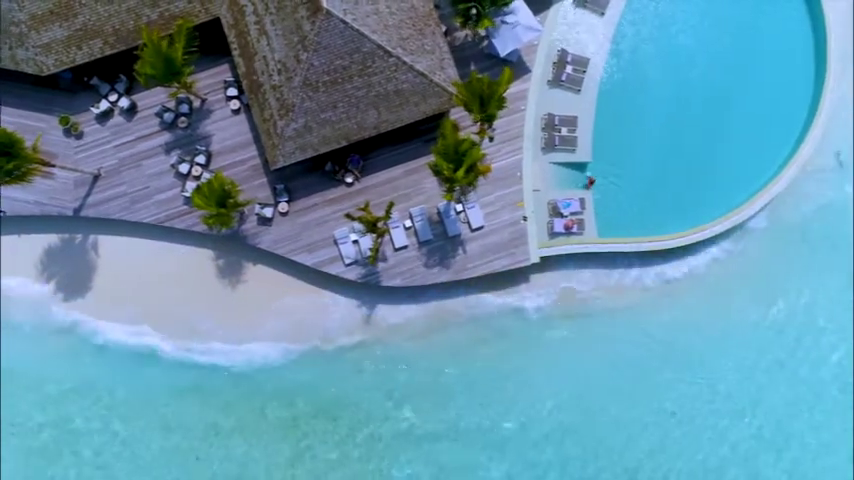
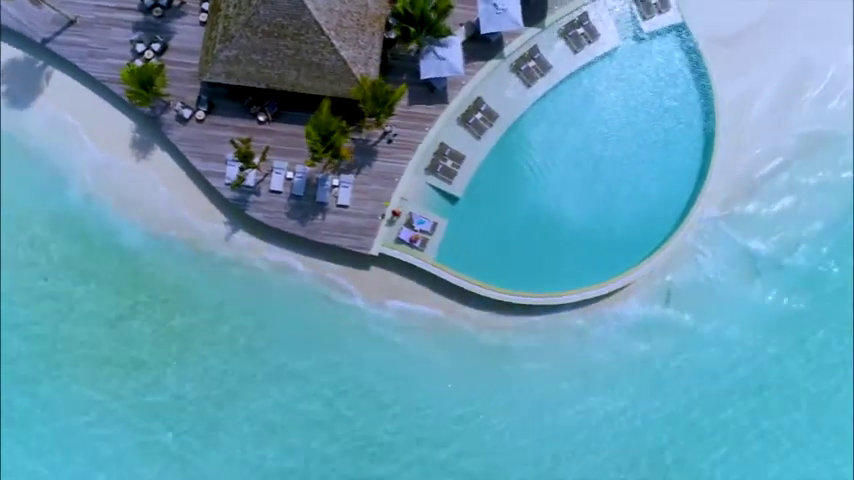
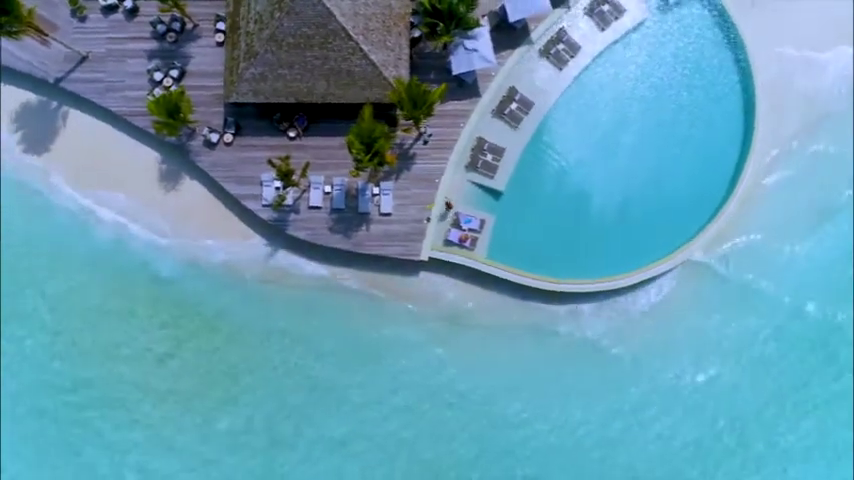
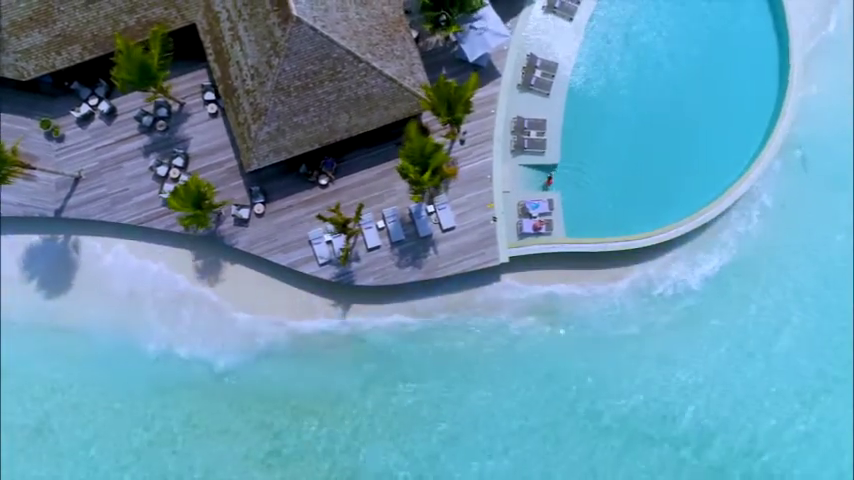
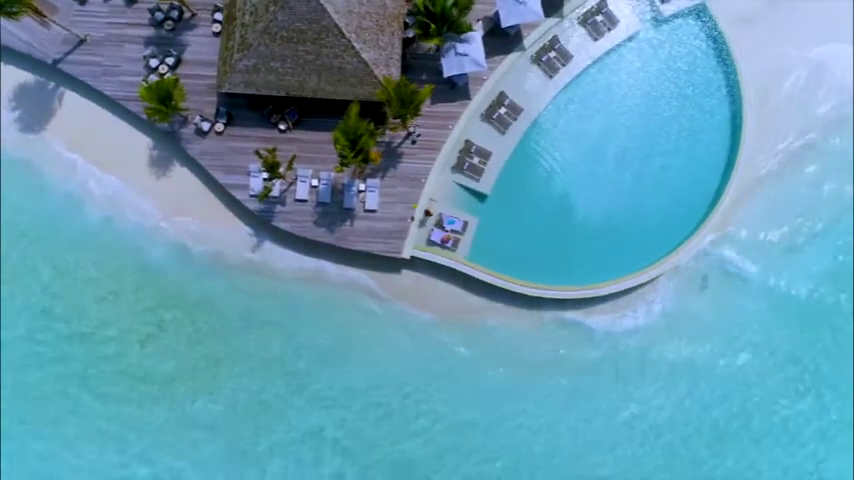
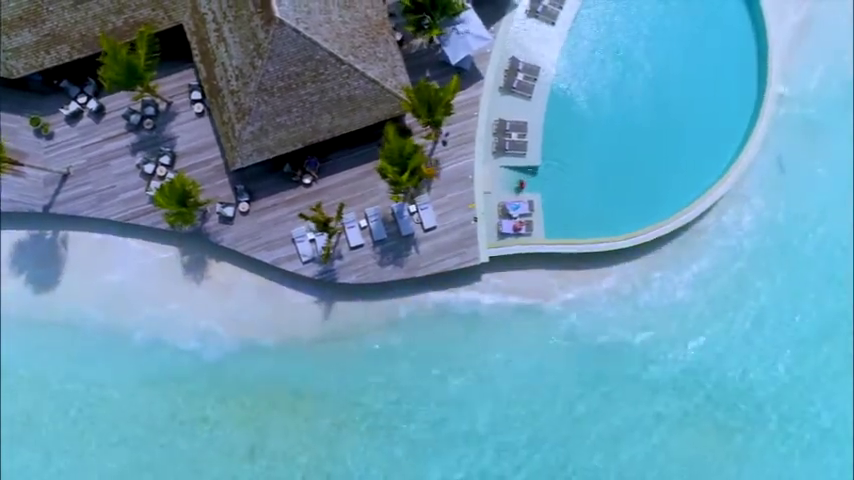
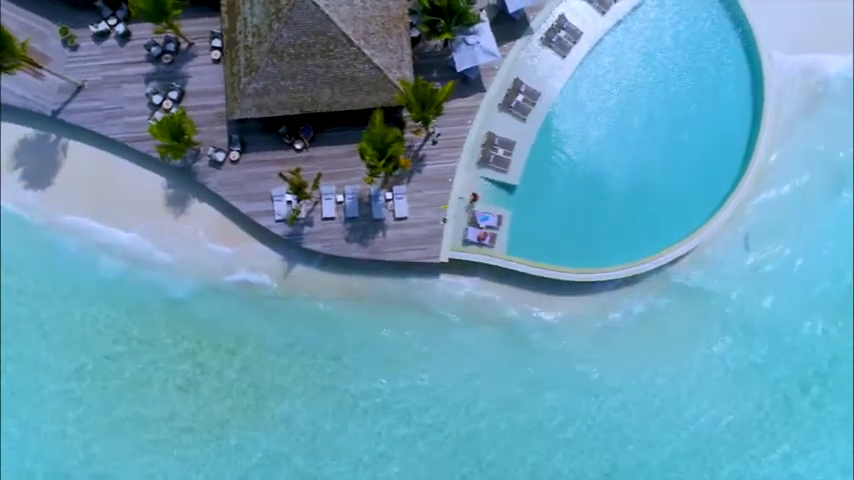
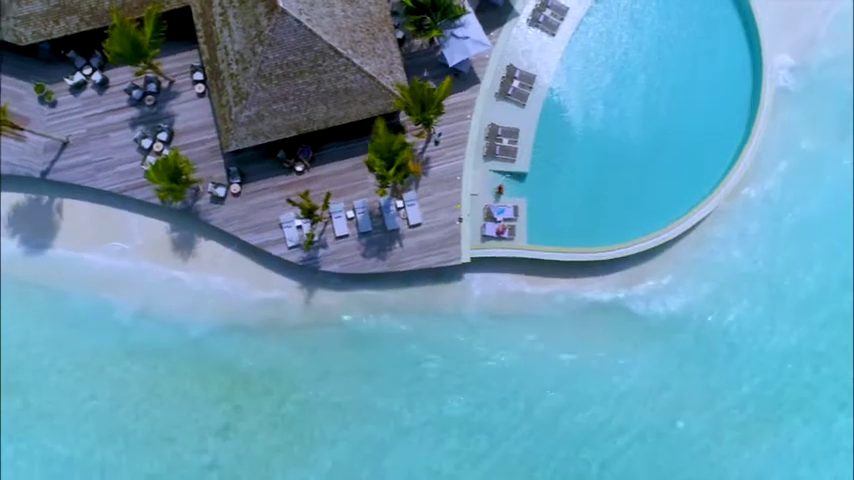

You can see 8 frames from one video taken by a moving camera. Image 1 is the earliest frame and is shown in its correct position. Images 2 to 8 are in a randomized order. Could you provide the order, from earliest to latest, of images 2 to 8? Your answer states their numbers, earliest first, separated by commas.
4, 6, 8, 7, 3, 5, 2
